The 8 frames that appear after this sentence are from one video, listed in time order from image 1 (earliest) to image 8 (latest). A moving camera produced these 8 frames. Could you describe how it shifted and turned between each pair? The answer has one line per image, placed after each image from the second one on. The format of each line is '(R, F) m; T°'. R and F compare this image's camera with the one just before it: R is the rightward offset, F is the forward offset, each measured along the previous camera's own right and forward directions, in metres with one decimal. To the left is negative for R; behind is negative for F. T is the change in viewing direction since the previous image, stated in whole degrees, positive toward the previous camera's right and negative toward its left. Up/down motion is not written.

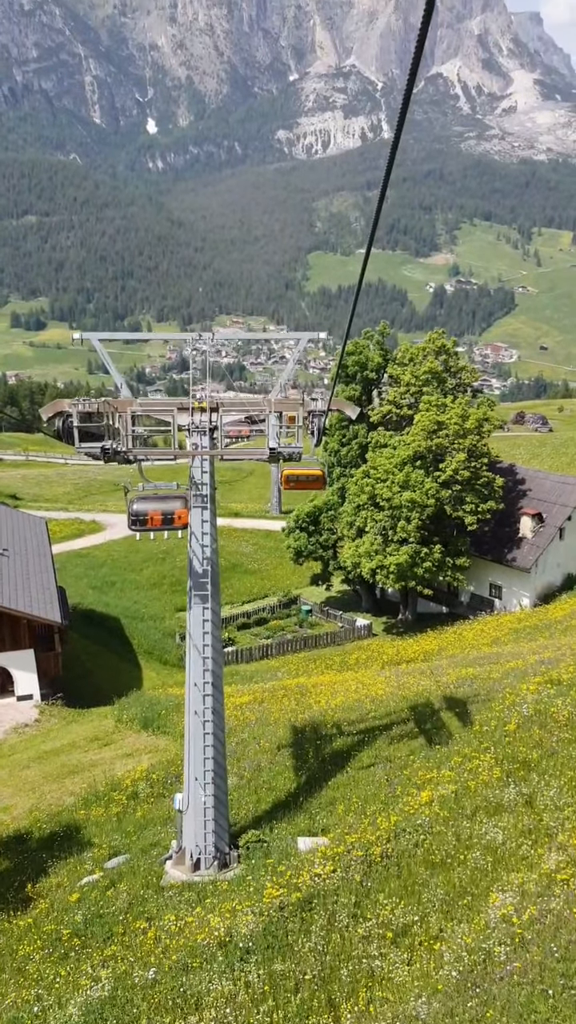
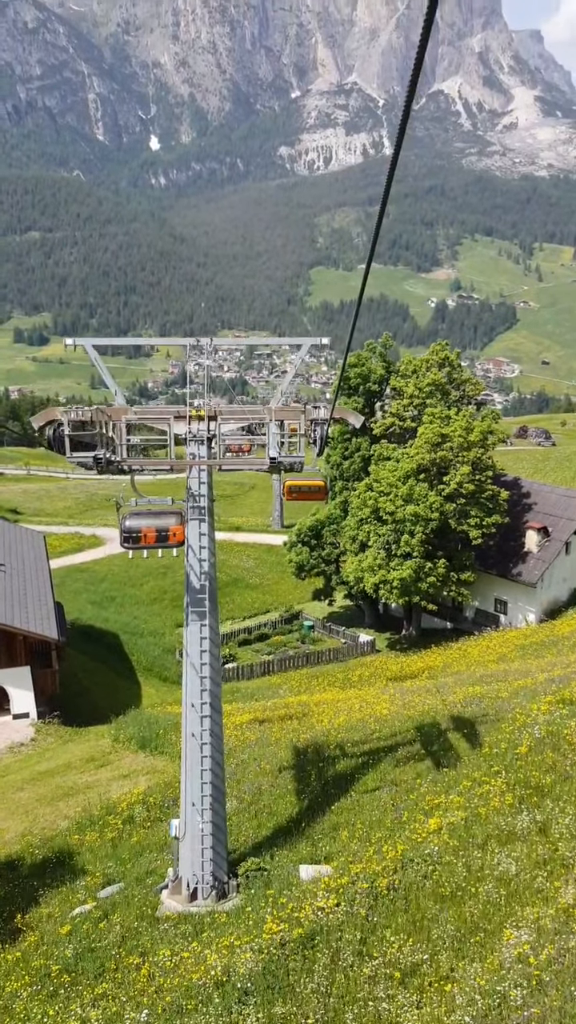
(0.0, +0.8) m; 0°
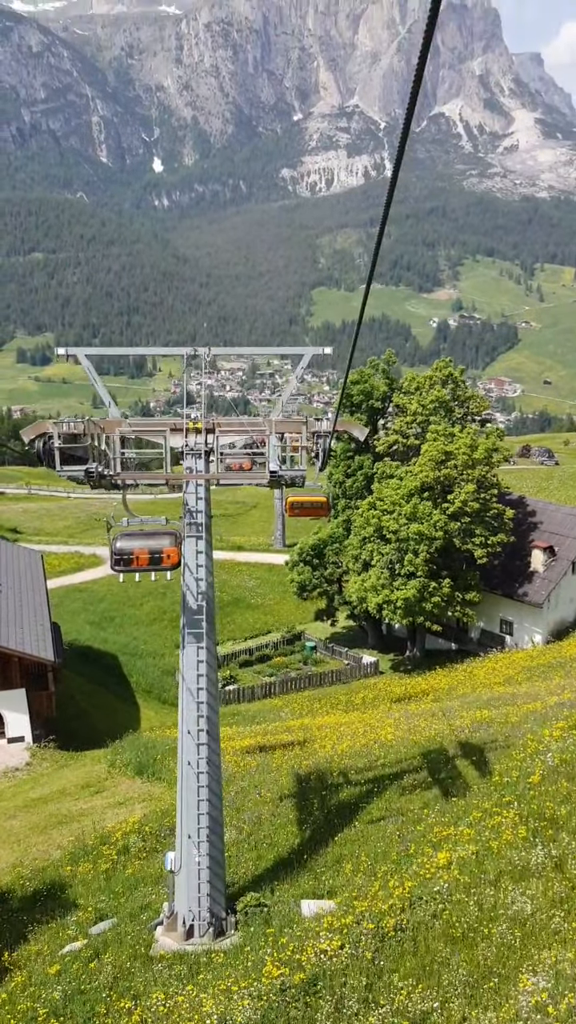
(0.0, +0.8) m; 0°
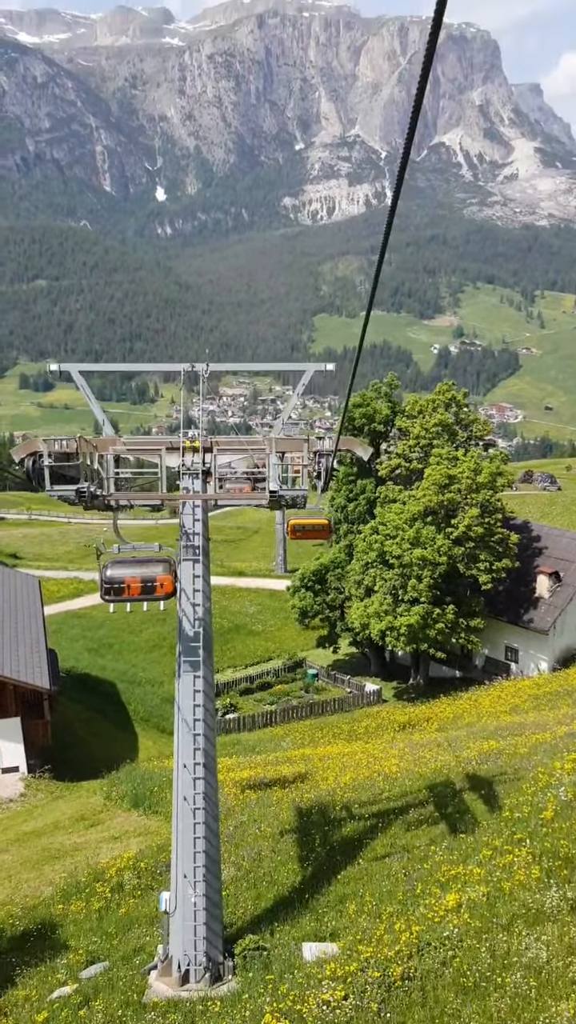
(0.0, +0.6) m; 0°
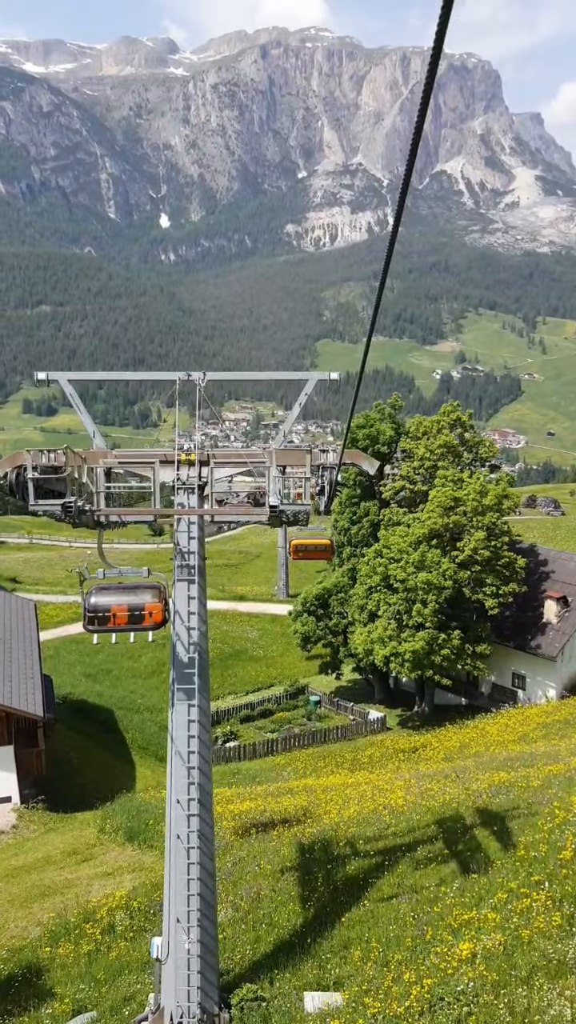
(0.0, +1.0) m; 0°
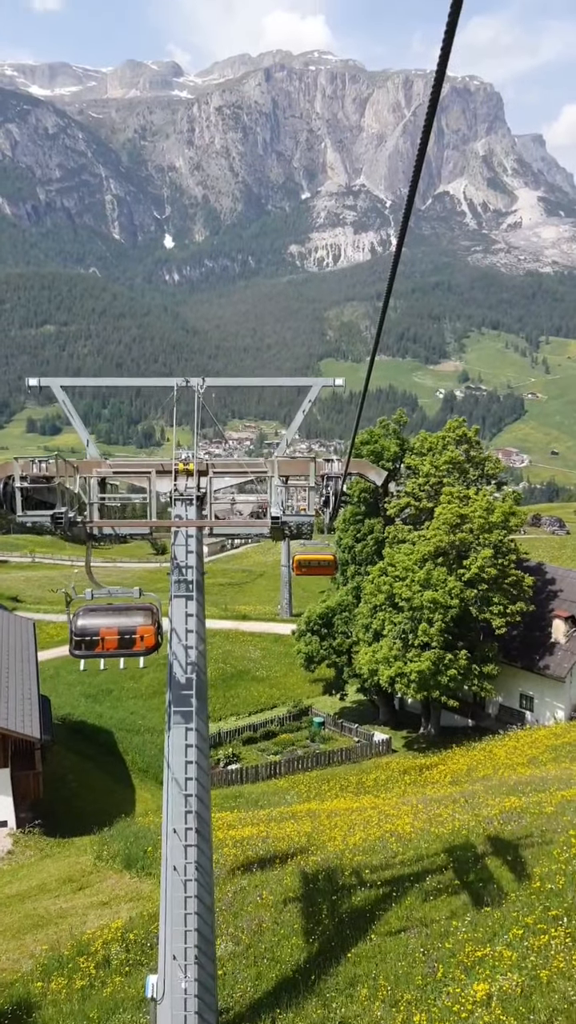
(0.0, +0.7) m; 0°
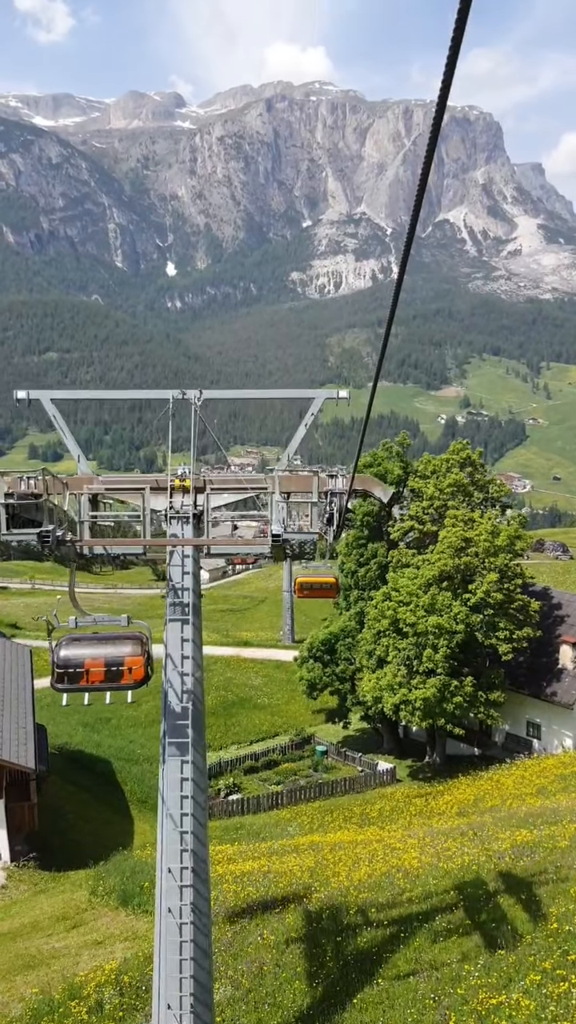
(0.0, +0.7) m; 0°
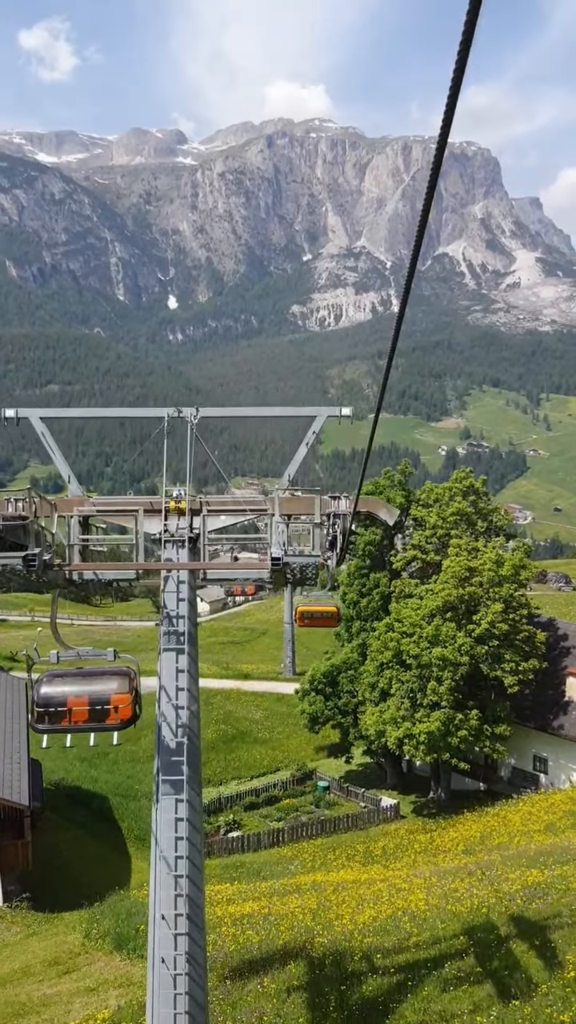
(0.0, +0.5) m; 0°
